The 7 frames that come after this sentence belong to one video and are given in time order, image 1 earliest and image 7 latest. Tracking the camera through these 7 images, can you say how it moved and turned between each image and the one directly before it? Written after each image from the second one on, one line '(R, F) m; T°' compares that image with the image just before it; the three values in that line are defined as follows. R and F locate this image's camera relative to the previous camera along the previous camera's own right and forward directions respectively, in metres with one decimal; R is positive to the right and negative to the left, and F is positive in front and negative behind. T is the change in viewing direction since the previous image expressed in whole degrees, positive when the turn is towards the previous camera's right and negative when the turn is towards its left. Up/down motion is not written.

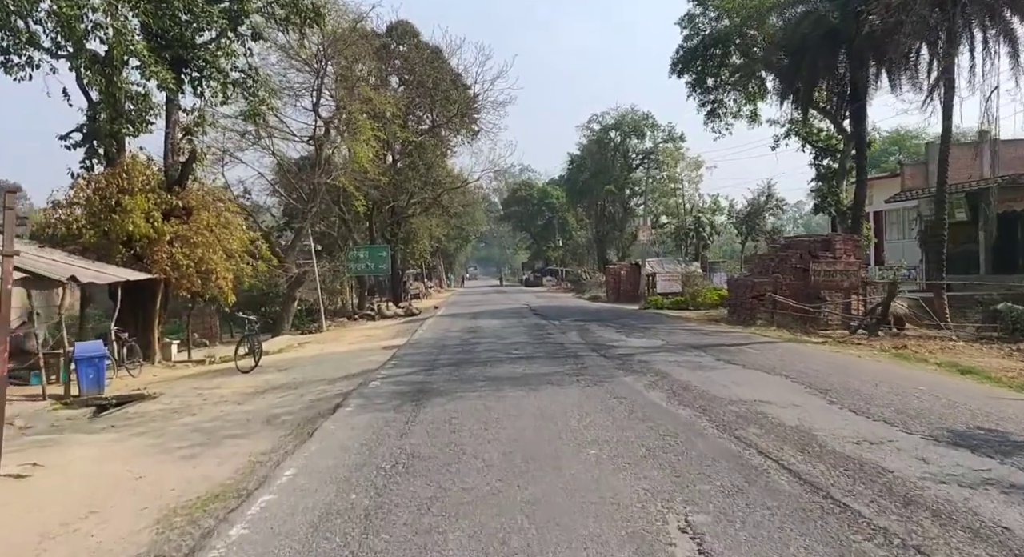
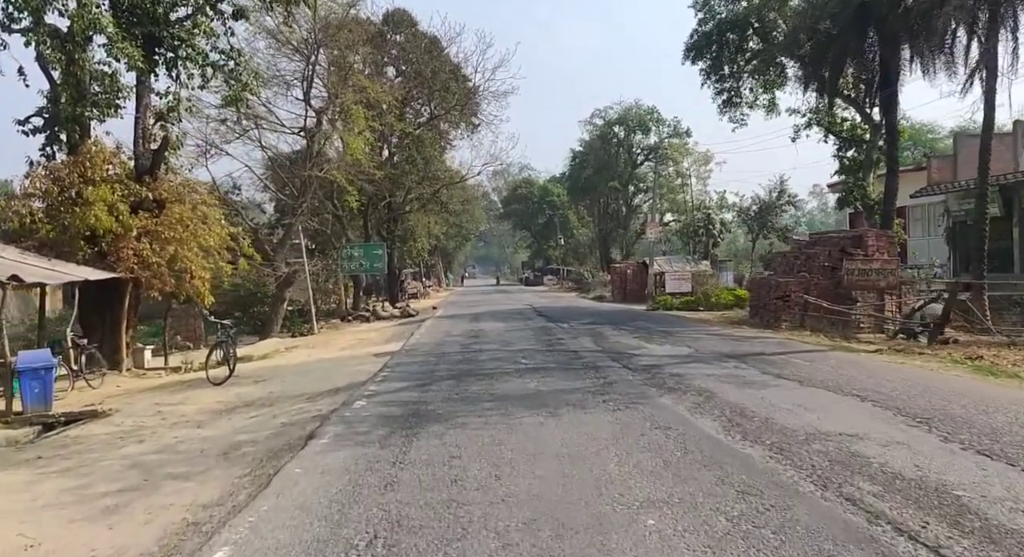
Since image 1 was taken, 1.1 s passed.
(-0.1, +1.6) m; 0°
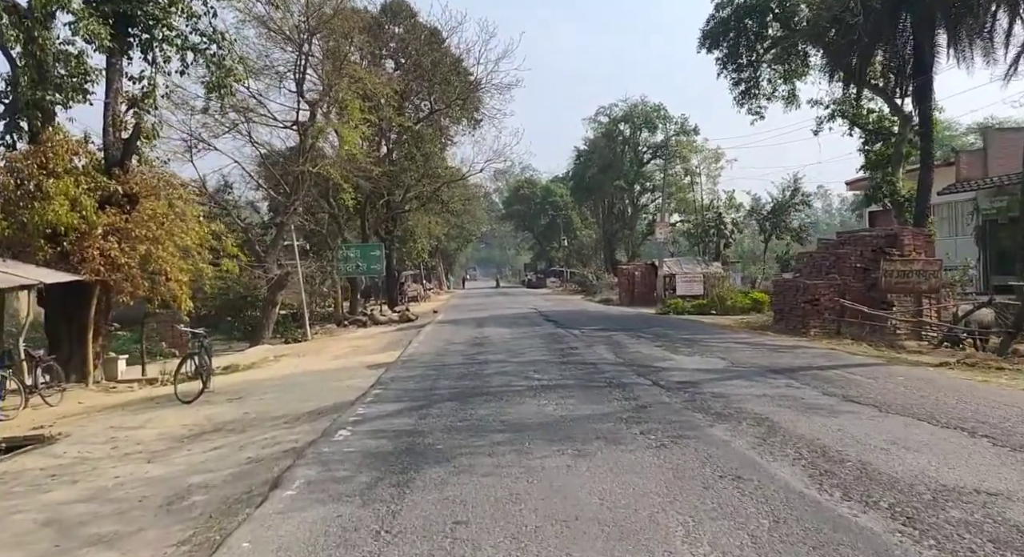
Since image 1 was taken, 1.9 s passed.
(-0.1, +1.4) m; 0°
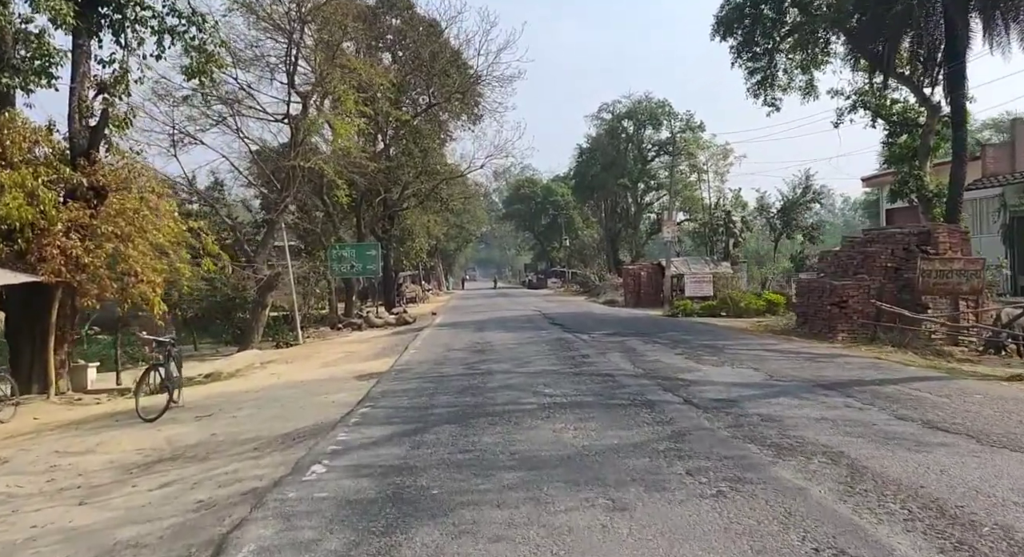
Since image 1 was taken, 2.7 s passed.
(-0.1, +1.3) m; 0°
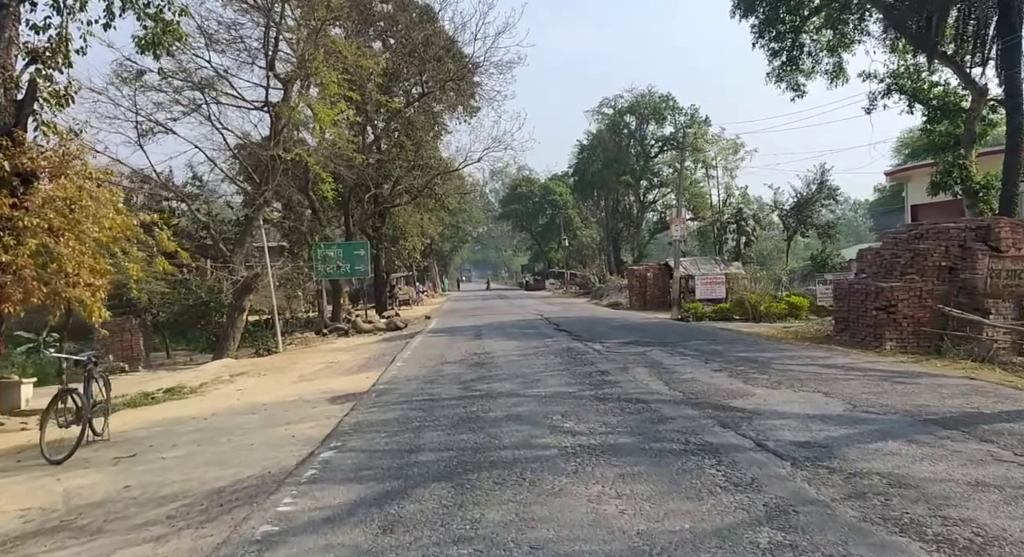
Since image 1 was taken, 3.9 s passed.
(-0.1, +2.0) m; 0°
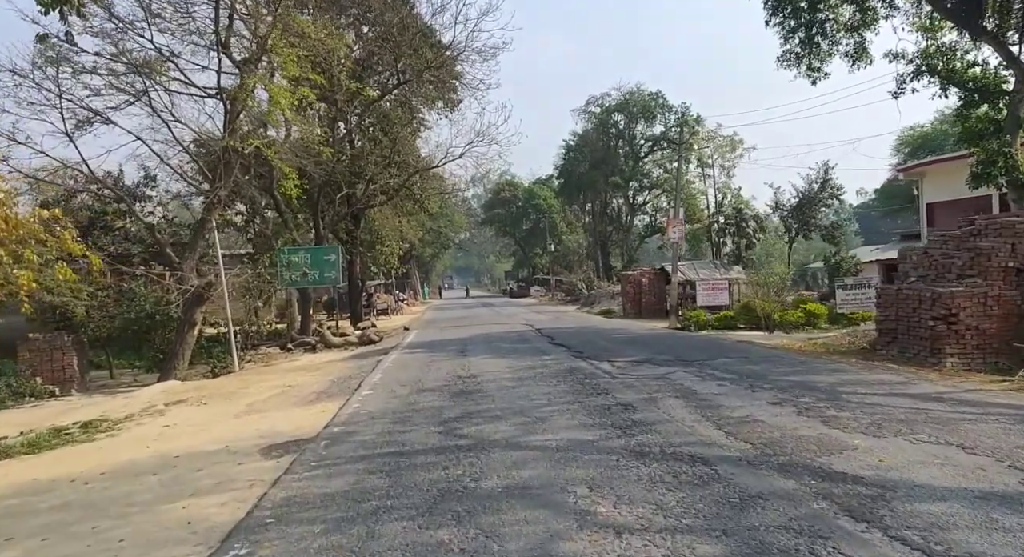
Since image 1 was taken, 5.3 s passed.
(-0.1, +2.4) m; +1°
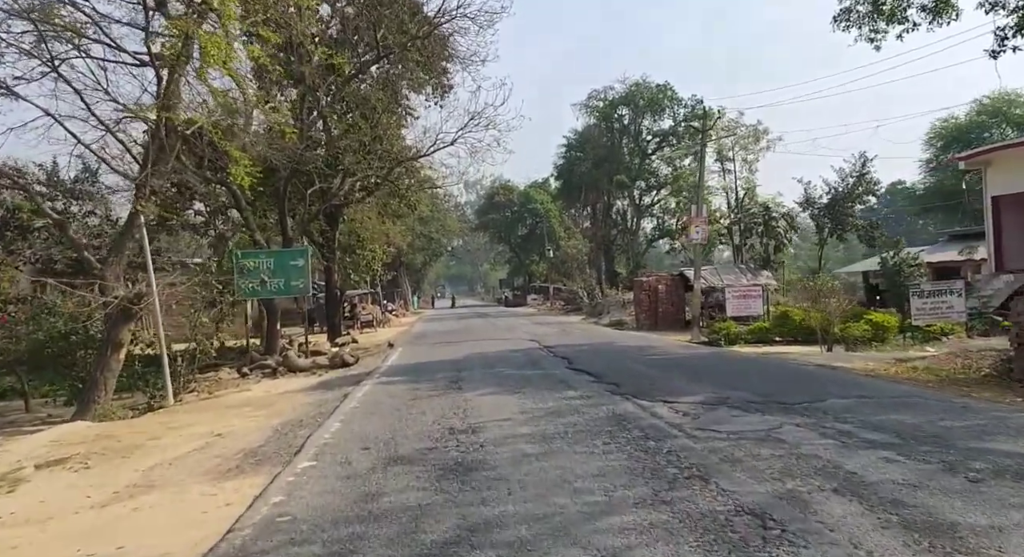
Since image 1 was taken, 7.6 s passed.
(-0.2, +3.7) m; +1°
